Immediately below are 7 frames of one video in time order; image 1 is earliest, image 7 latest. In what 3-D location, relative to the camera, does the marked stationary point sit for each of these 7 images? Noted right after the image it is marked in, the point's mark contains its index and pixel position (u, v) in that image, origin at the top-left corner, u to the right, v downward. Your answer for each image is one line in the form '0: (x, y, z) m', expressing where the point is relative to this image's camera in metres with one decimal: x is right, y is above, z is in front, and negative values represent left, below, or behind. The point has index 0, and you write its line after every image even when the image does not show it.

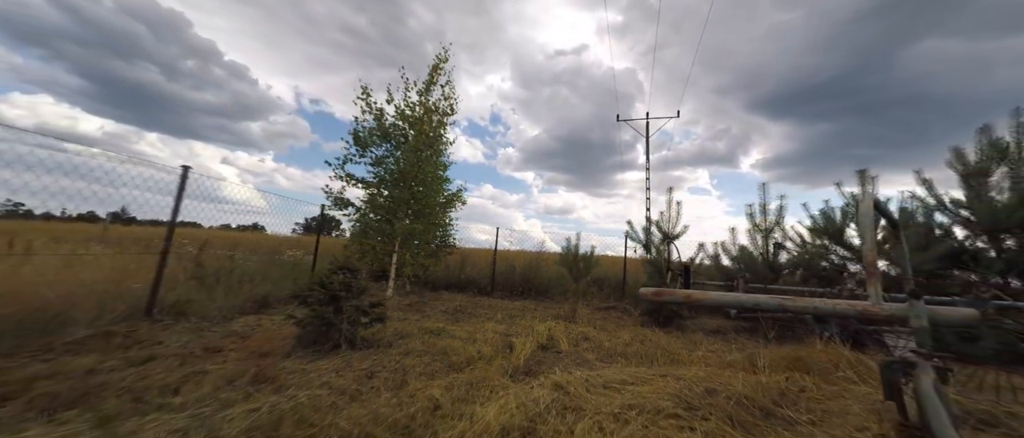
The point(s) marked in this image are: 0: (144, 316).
0: (-4.5, -1.2, +4.0) m
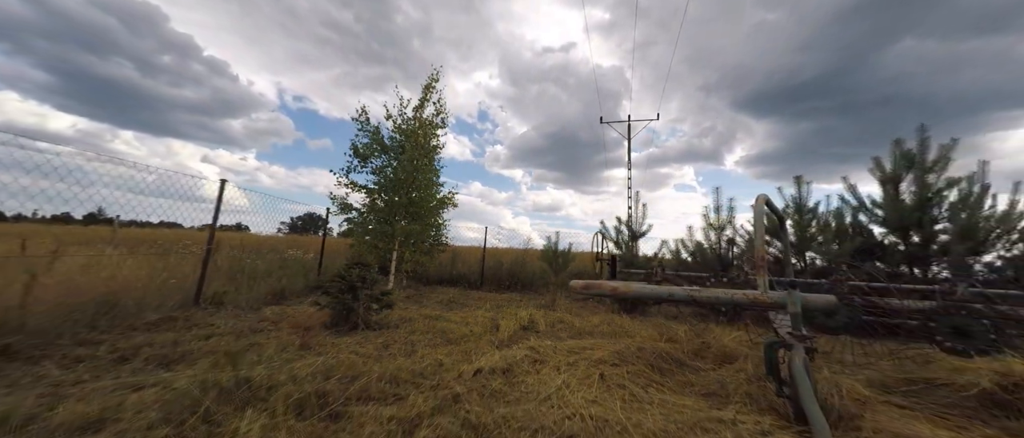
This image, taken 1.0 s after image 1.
0: (-4.7, -1.3, +4.7) m
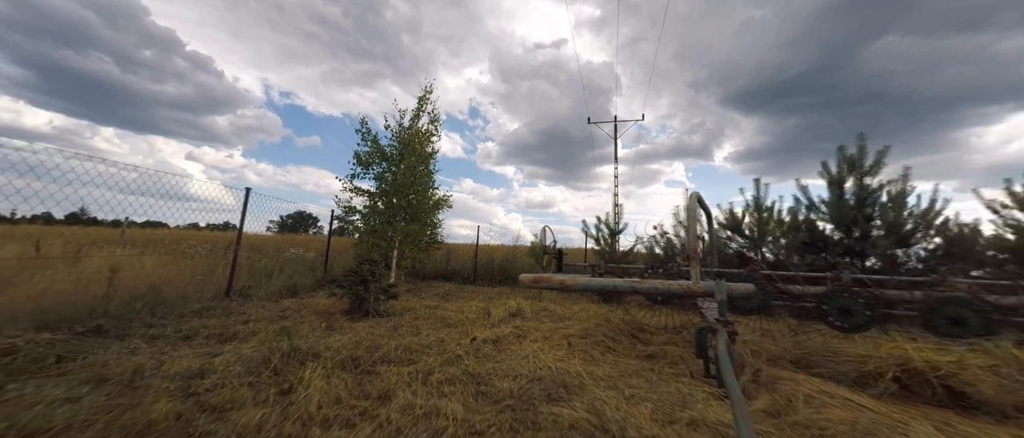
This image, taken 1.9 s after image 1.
0: (-4.9, -1.3, +5.3) m
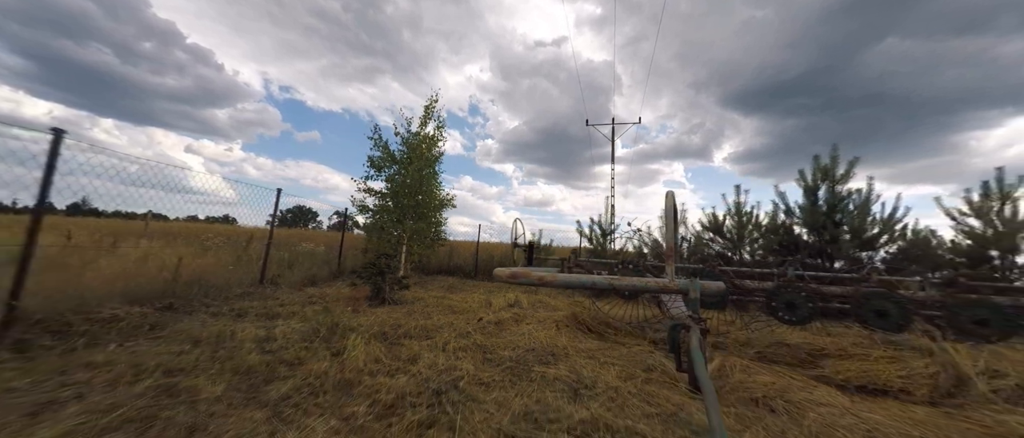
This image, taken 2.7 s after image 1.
0: (-4.9, -1.3, +6.0) m
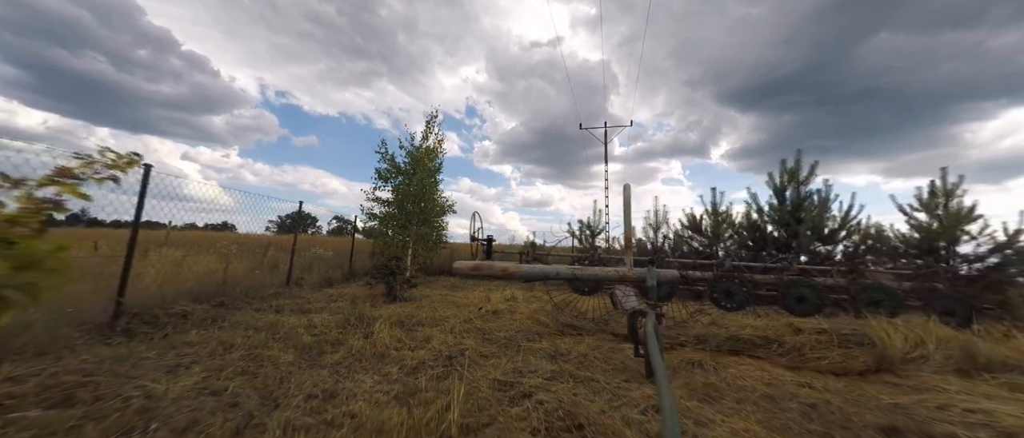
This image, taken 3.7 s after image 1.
0: (-5.0, -1.5, +6.8) m
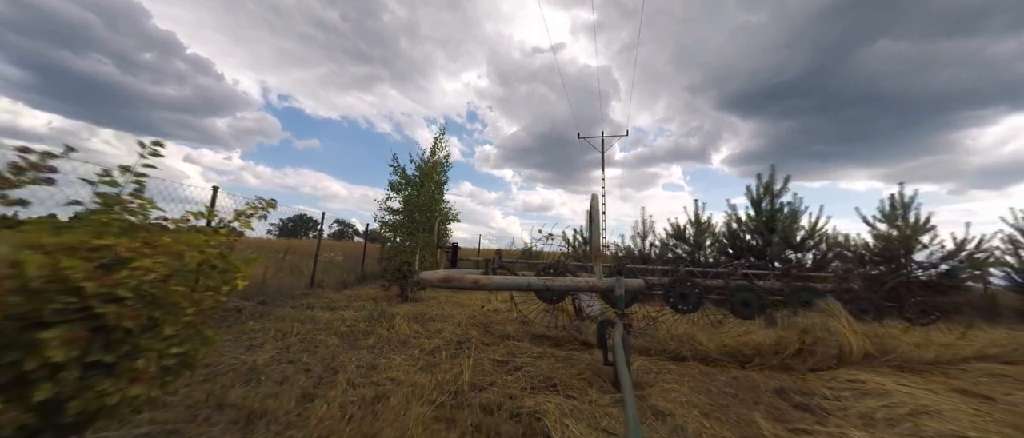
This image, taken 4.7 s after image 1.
0: (-5.1, -1.7, +7.6) m
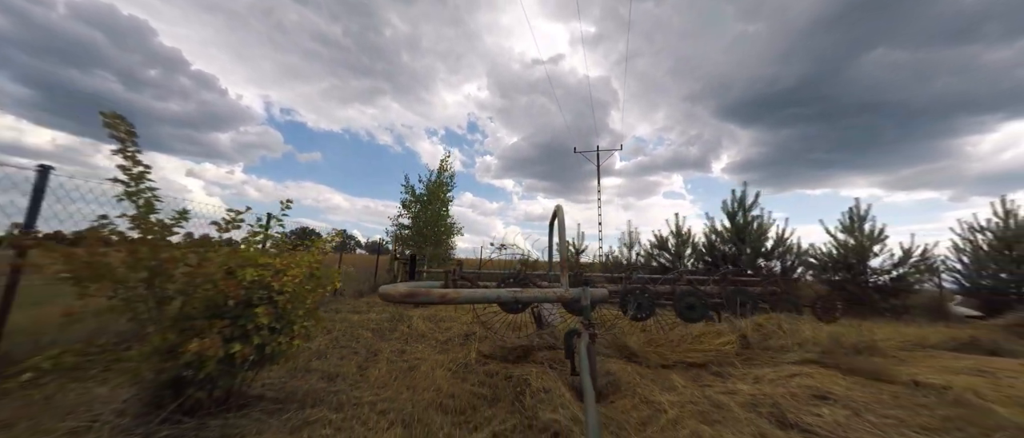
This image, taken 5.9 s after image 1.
0: (-5.1, -2.1, +8.6) m
